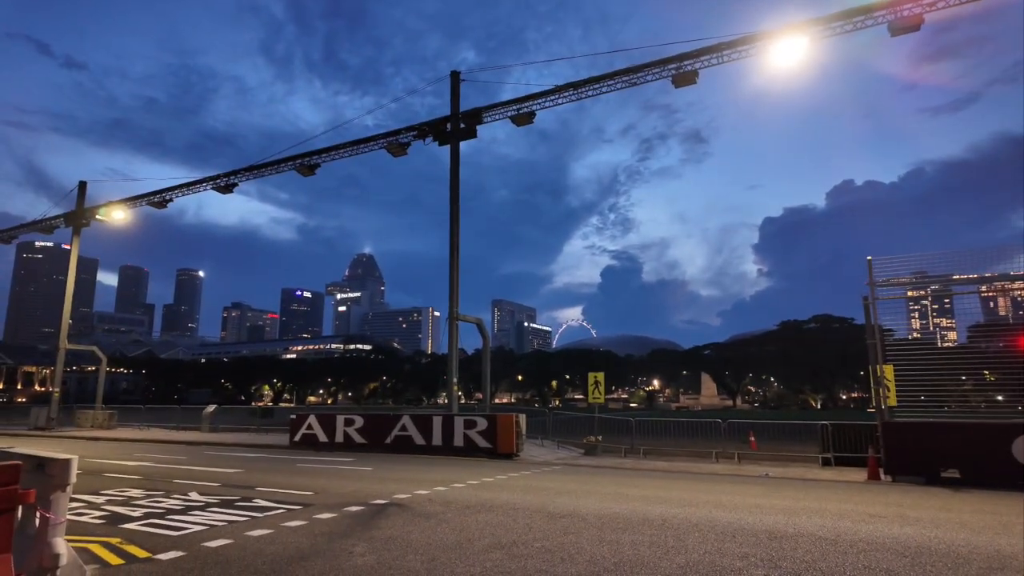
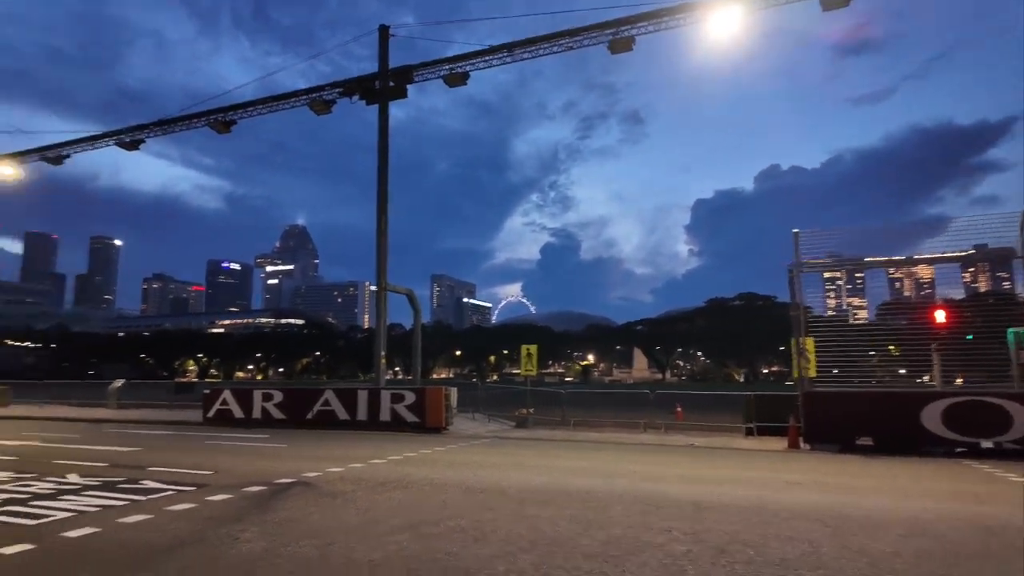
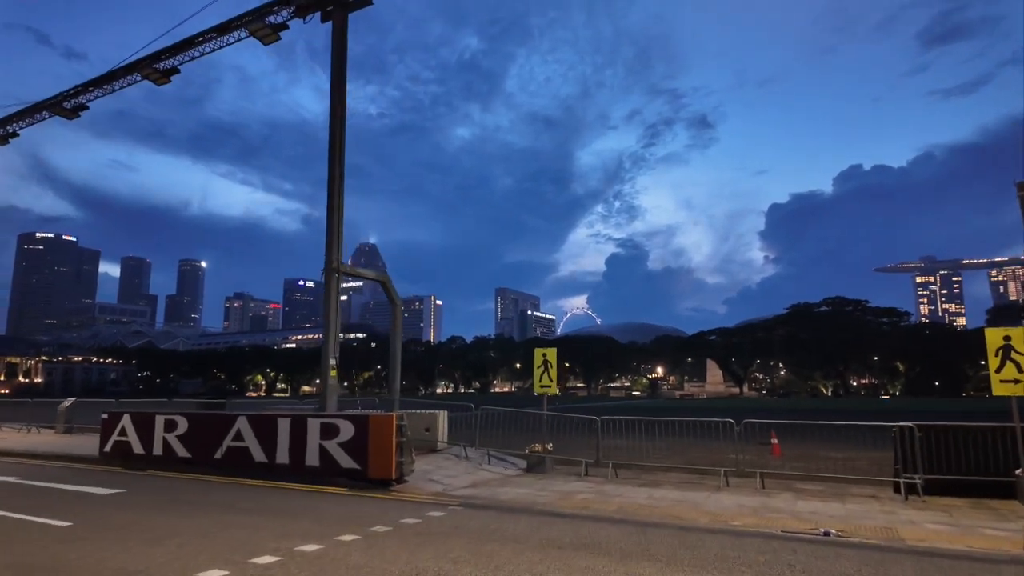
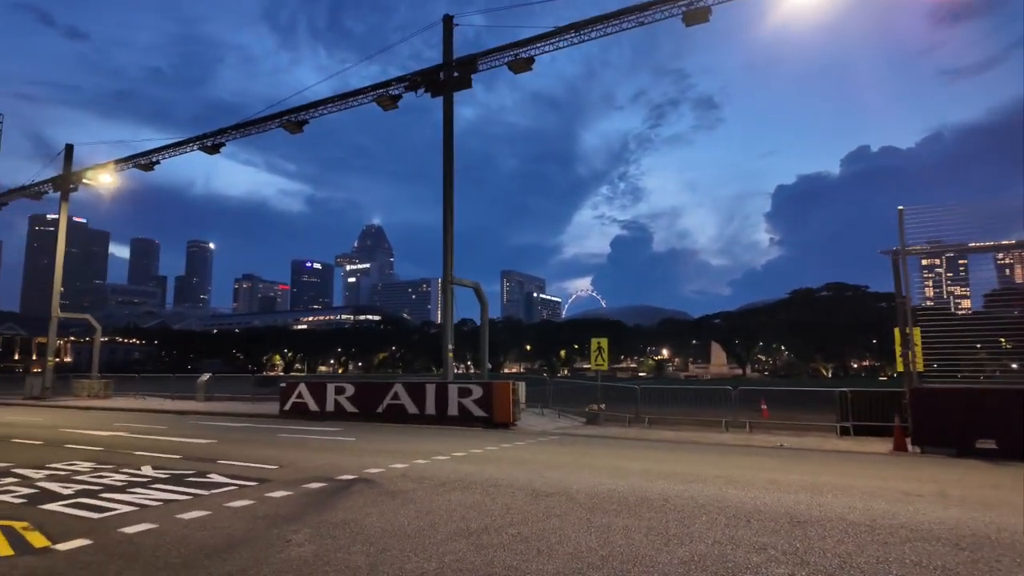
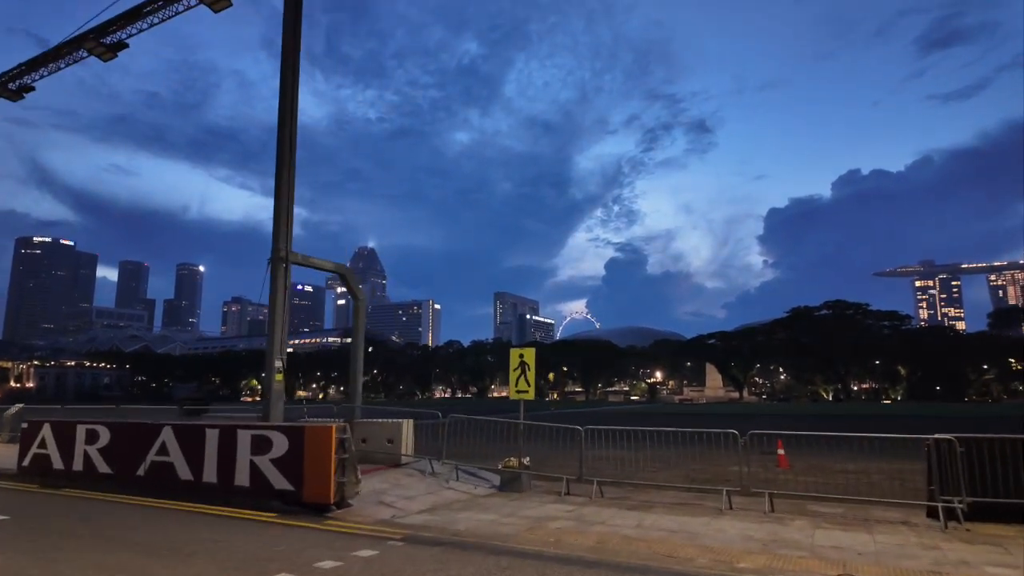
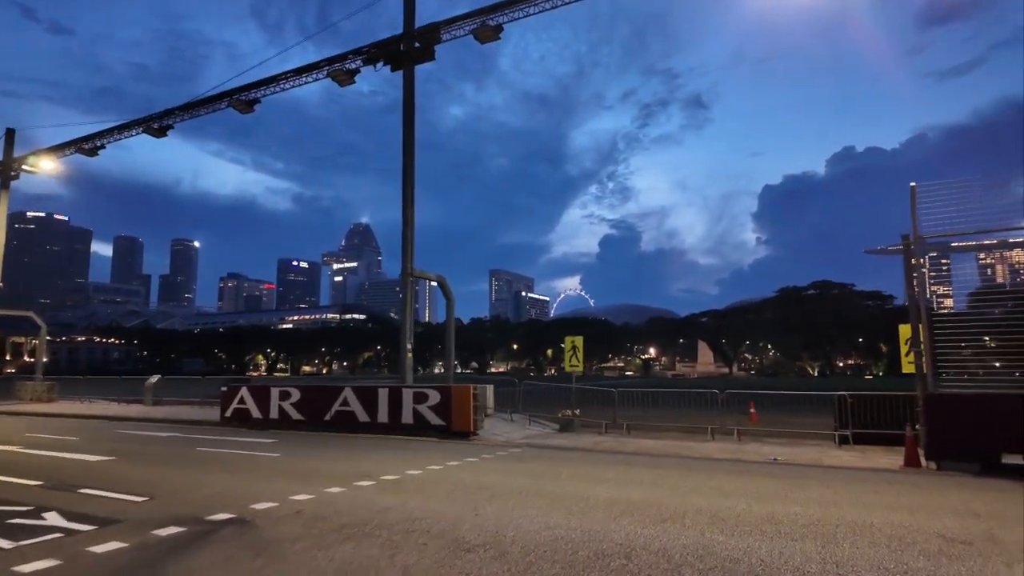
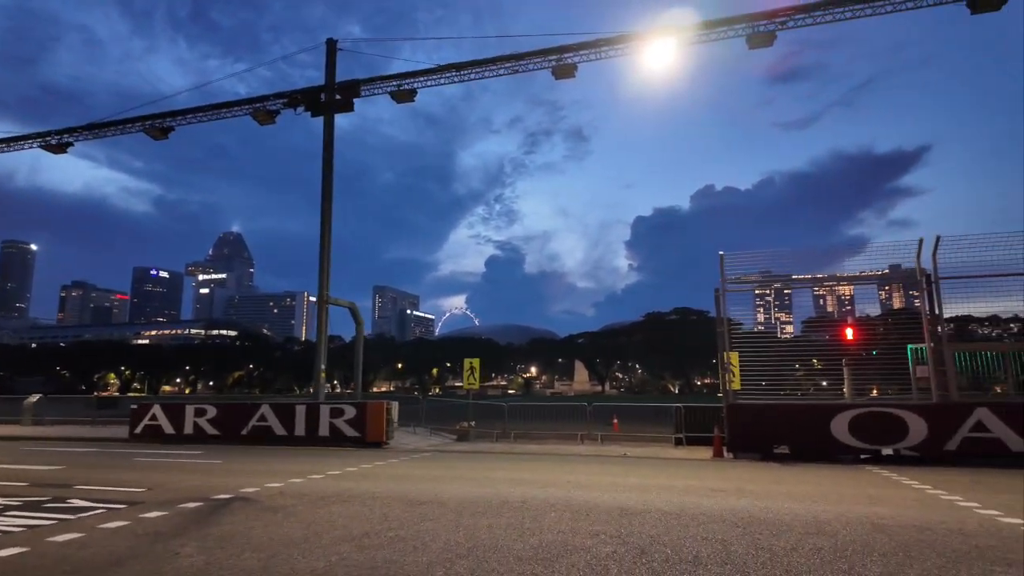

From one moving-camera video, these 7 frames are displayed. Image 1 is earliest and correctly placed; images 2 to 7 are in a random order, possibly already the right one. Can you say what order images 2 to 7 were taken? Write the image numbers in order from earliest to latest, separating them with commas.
7, 2, 4, 6, 3, 5
